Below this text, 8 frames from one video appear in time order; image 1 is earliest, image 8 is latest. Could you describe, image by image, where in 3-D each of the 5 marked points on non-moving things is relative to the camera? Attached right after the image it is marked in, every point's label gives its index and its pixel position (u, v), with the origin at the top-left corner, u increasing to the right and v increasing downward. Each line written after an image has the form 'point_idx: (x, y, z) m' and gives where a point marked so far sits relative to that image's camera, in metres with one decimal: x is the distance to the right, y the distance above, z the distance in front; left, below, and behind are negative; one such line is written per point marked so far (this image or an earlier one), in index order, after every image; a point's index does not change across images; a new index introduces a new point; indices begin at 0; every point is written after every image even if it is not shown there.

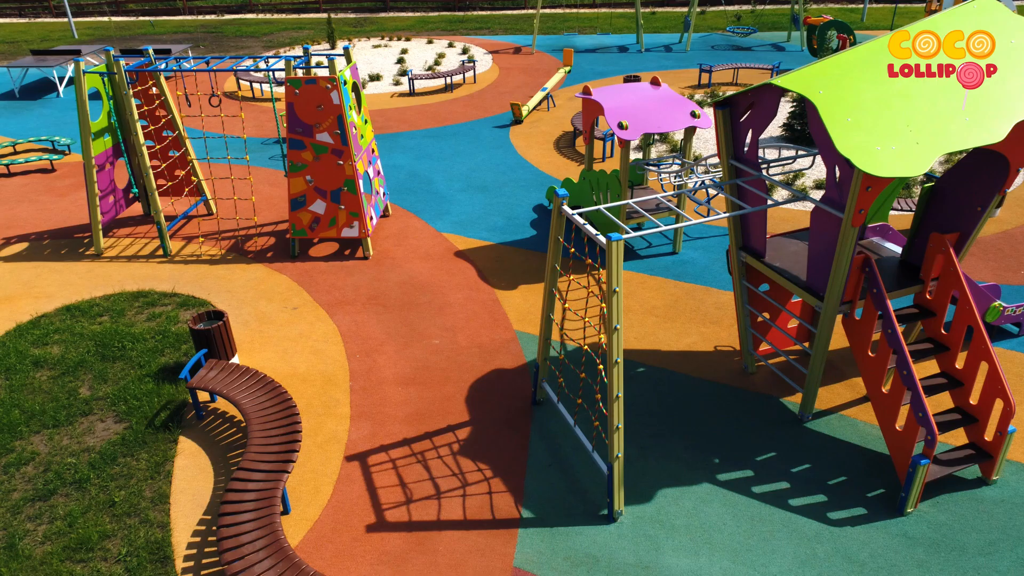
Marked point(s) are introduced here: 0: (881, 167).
0: (+2.9, +1.0, +6.0) m
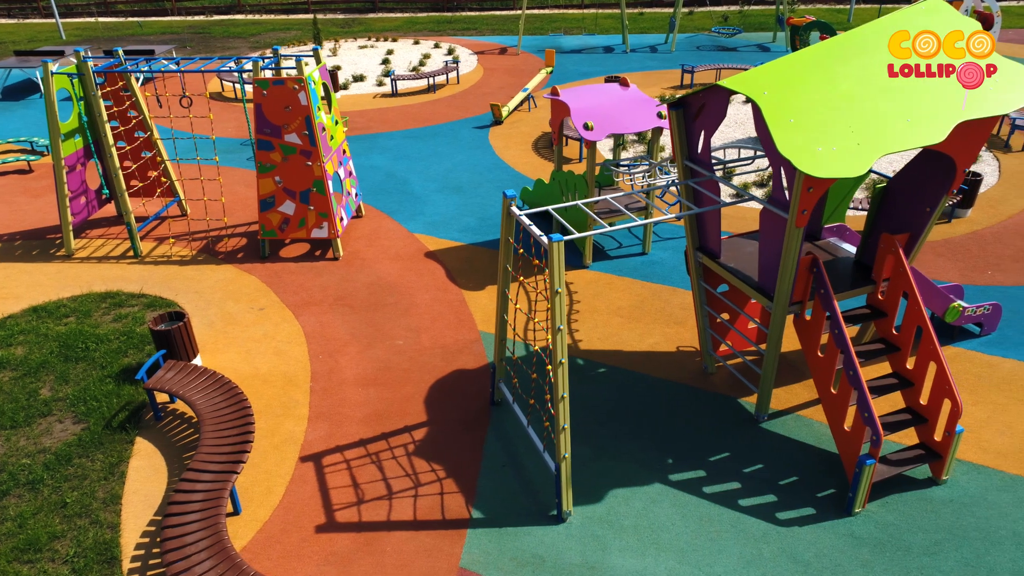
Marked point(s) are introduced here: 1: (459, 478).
0: (+2.5, +1.0, +6.0) m
1: (-0.5, -1.9, +7.6) m
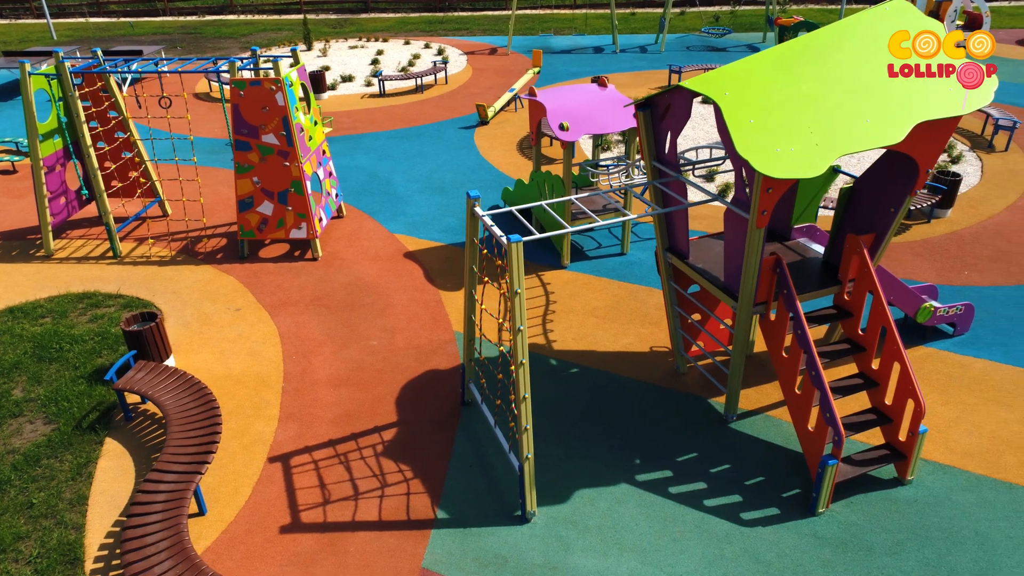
0: (+2.1, +1.0, +6.0) m
1: (-0.9, -1.9, +7.6) m
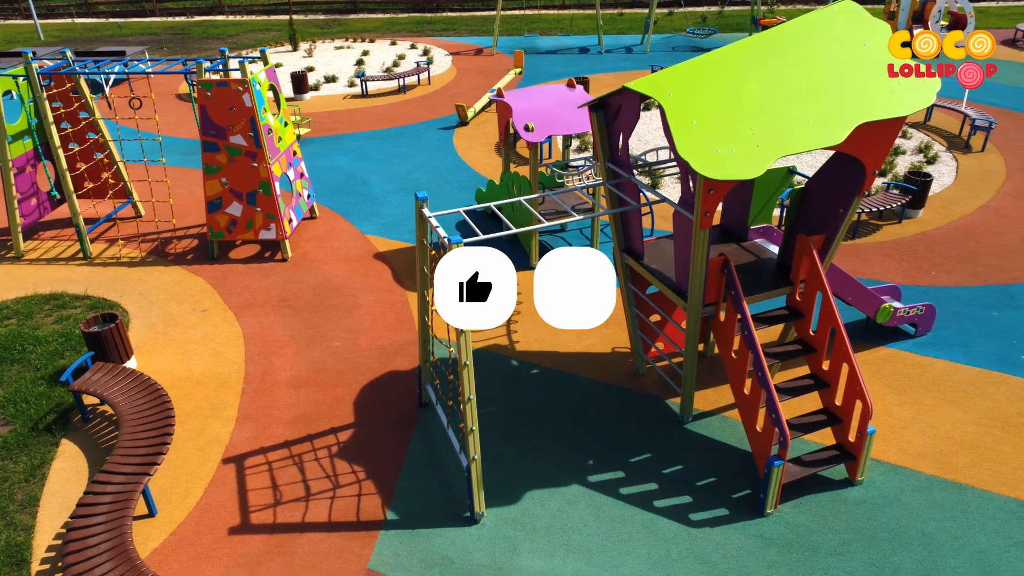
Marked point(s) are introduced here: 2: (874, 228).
0: (+1.6, +1.0, +6.0) m
1: (-1.4, -2.0, +7.6) m
2: (+6.2, +1.0, +12.8) m
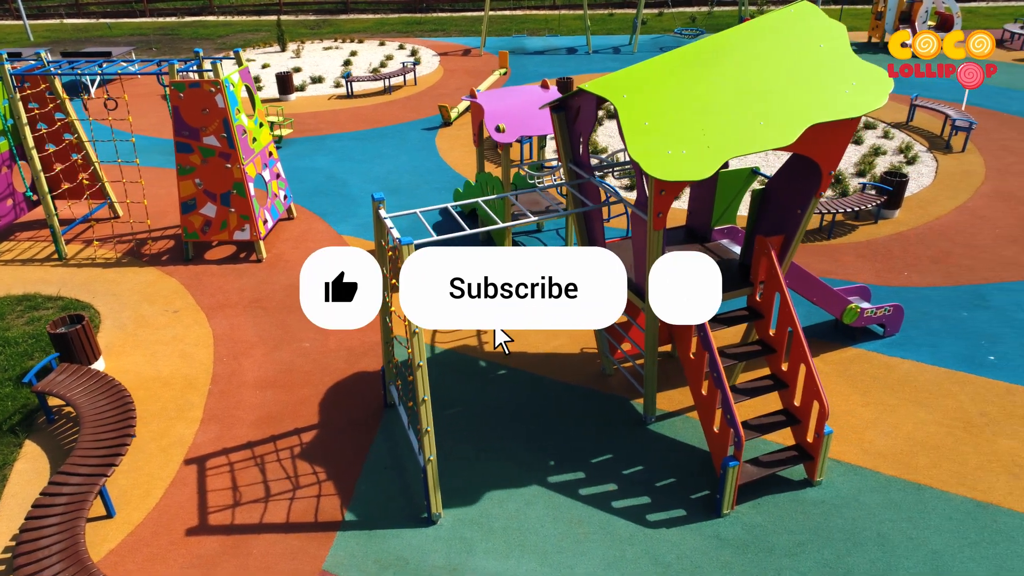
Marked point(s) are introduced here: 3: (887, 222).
0: (+1.2, +1.0, +6.1) m
1: (-1.8, -2.0, +7.6) m
2: (+5.7, +1.0, +12.8) m
3: (+6.5, +1.1, +13.0) m
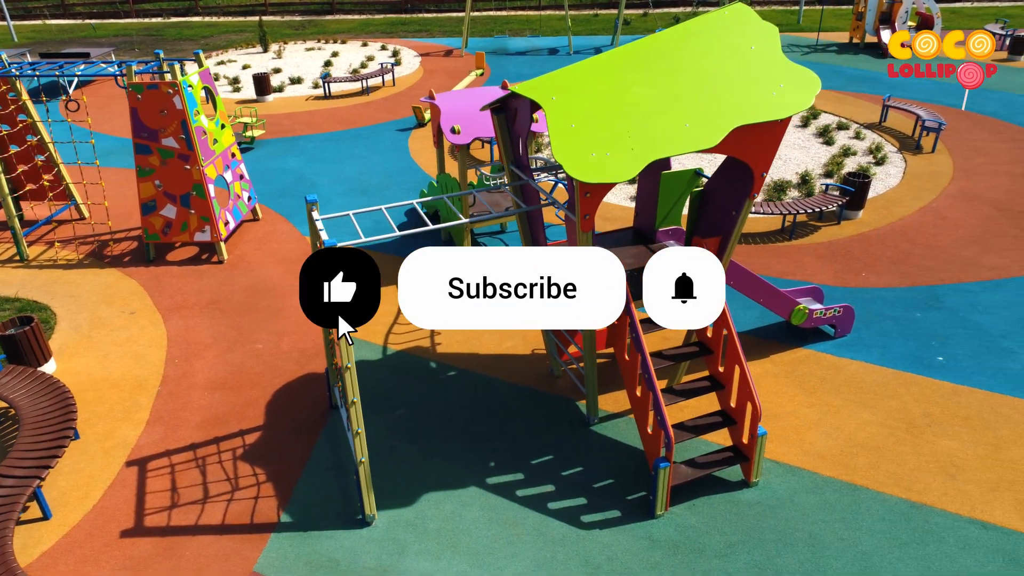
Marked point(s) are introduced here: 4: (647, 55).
0: (+0.6, +0.9, +6.1) m
1: (-2.4, -2.0, +7.7) m
2: (+5.1, +1.0, +12.8) m
3: (+5.8, +1.1, +13.0) m
4: (+1.2, +2.1, +6.8) m
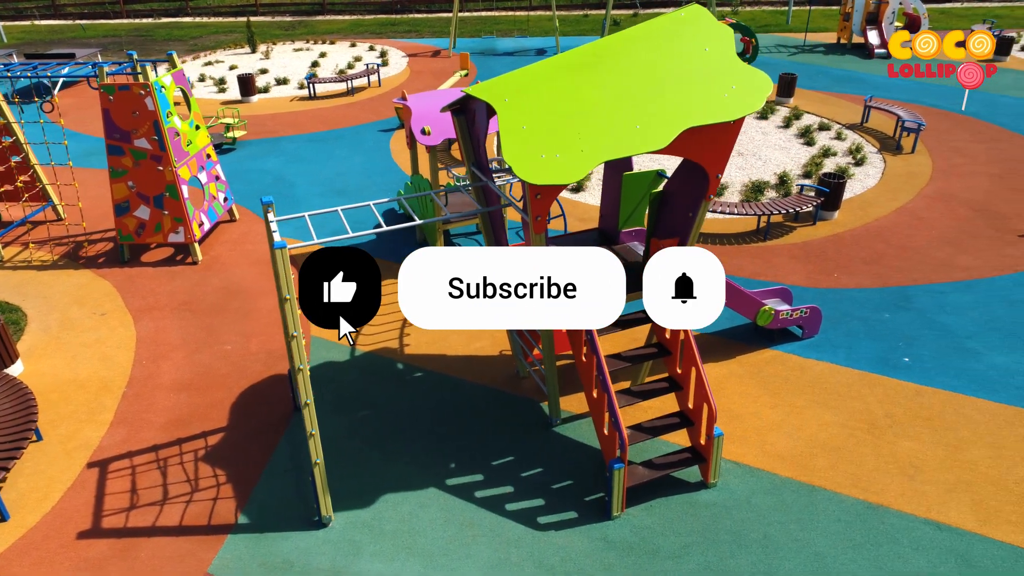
0: (+0.2, +0.9, +6.1) m
1: (-2.8, -2.0, +7.7) m
2: (+4.7, +1.0, +12.8) m
3: (+5.4, +1.1, +13.0) m
4: (+0.8, +2.1, +6.8) m
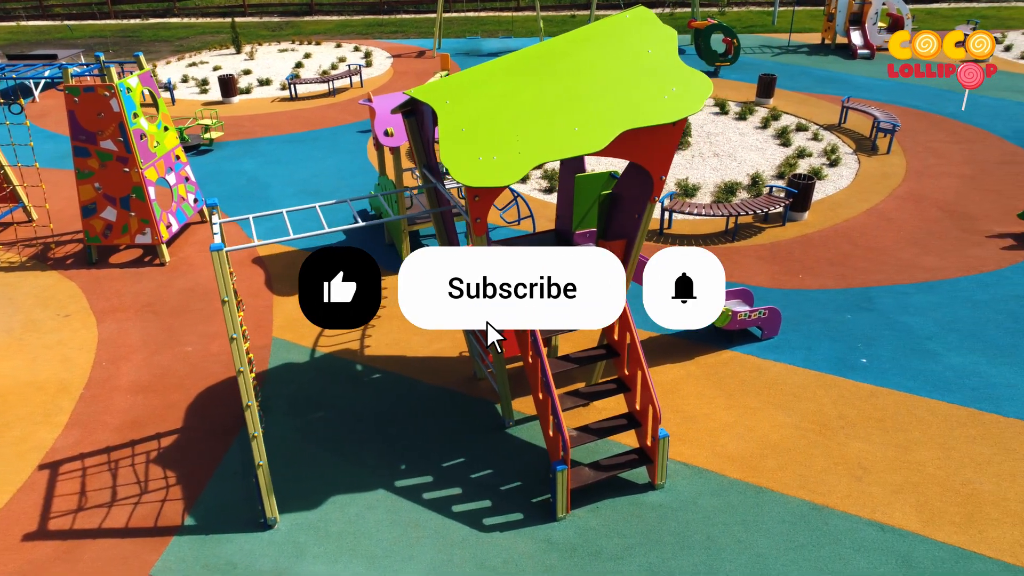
0: (-0.3, +0.9, +6.1) m
1: (-3.3, -2.0, +7.7) m
2: (+4.2, +1.0, +12.8) m
3: (+4.9, +1.1, +13.0) m
4: (+0.3, +2.1, +6.8) m
